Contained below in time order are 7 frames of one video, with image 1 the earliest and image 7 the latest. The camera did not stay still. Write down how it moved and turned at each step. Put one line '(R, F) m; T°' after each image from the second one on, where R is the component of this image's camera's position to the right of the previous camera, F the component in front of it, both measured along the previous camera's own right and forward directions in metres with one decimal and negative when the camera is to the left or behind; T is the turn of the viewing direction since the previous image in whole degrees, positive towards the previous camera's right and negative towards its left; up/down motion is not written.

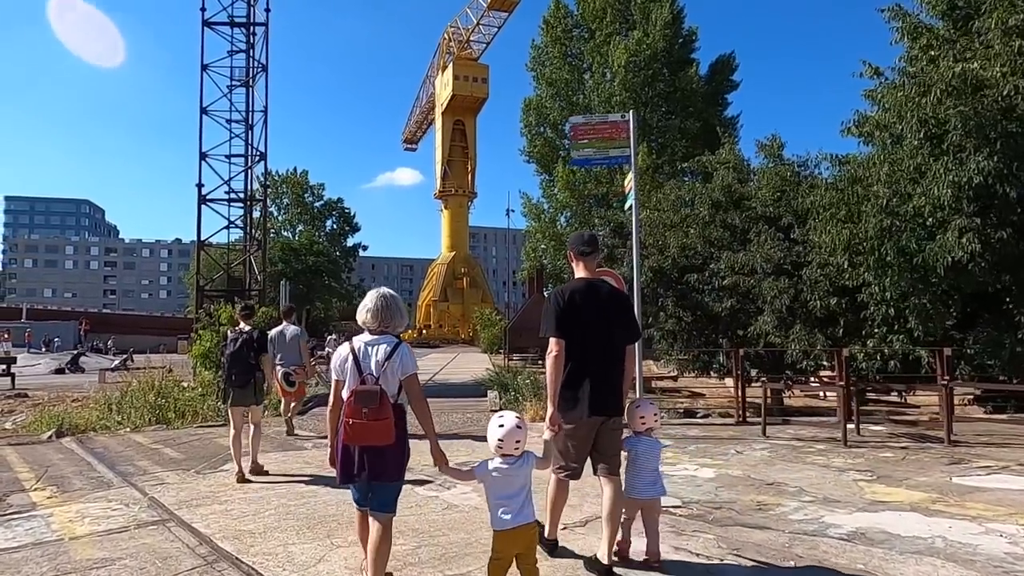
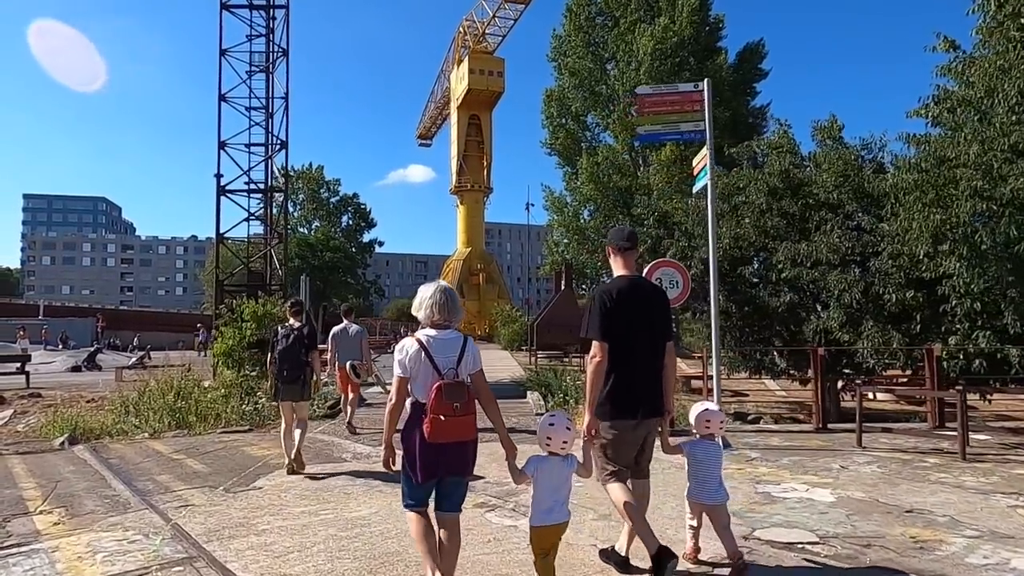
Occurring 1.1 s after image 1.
(-0.6, +1.0) m; -1°
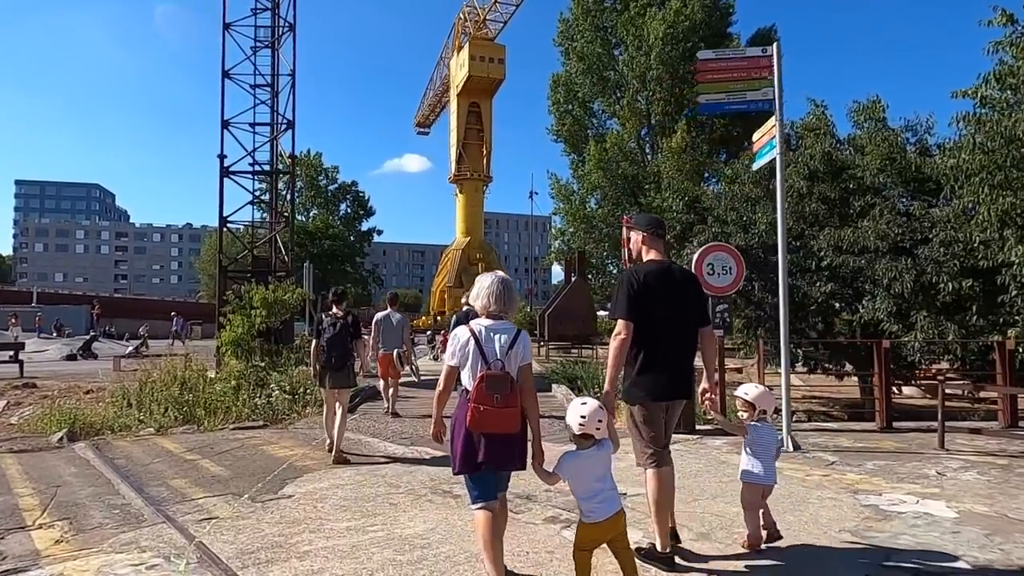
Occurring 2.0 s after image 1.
(-0.6, +0.7) m; 0°
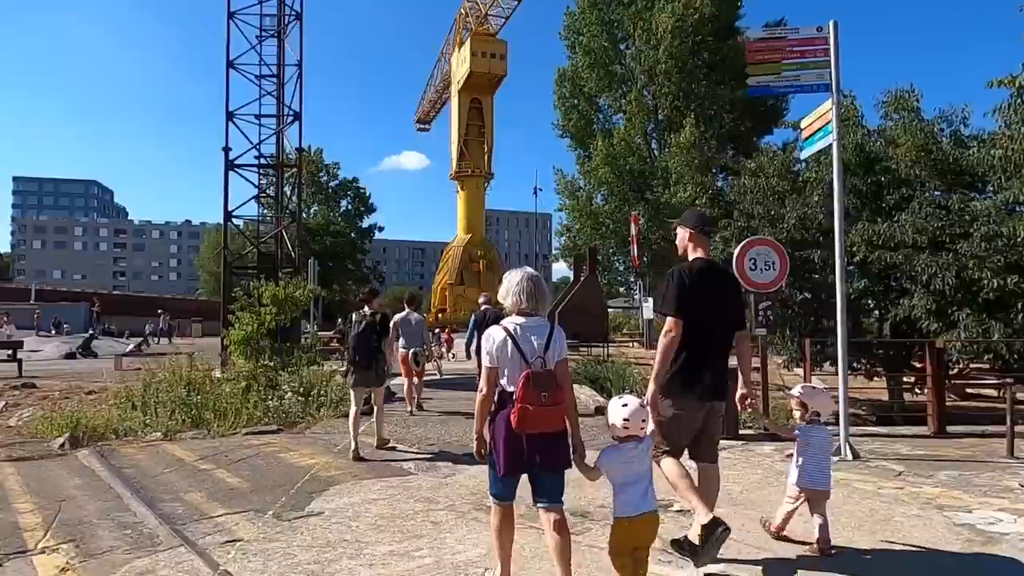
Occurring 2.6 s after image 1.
(-0.4, +0.5) m; 0°
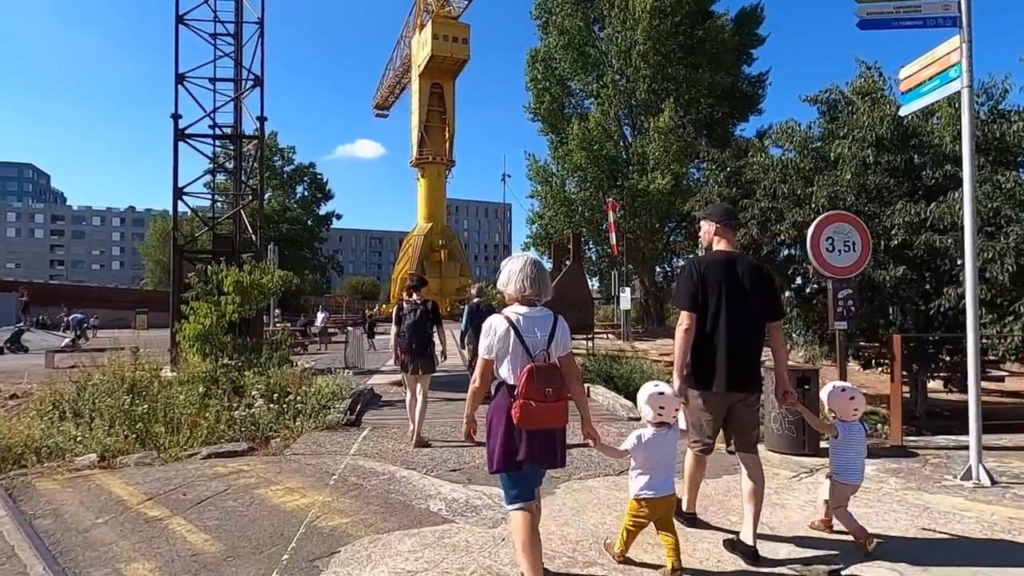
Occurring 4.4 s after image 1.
(-0.8, +1.6) m; +4°
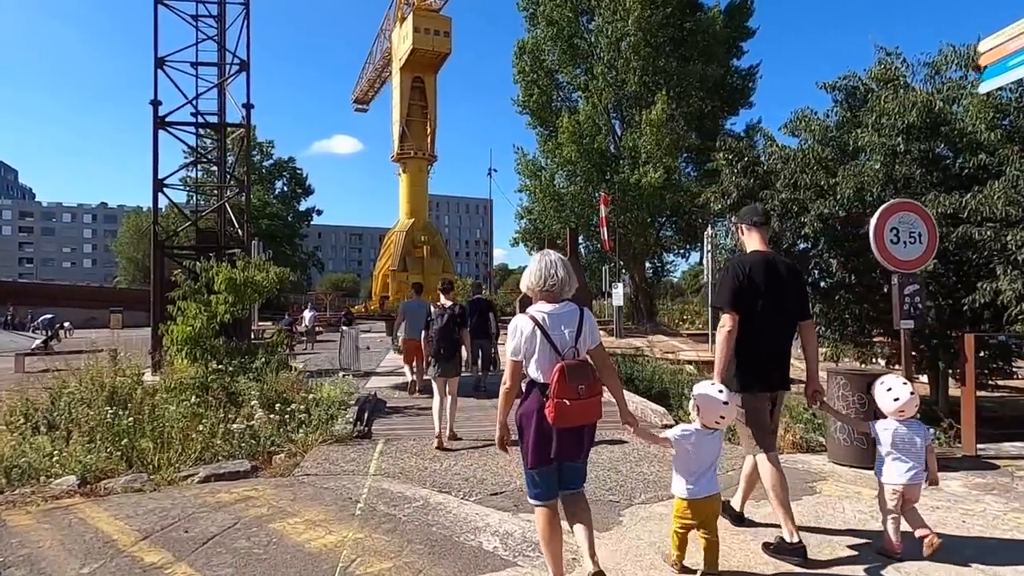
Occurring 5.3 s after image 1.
(-0.5, +0.7) m; +2°
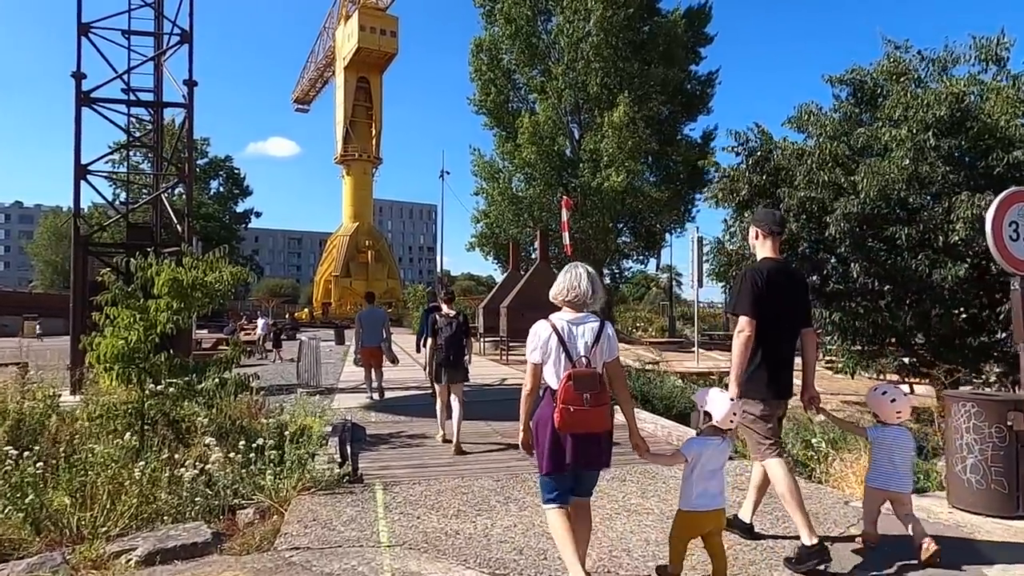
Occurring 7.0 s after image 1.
(-0.8, +1.4) m; +5°
